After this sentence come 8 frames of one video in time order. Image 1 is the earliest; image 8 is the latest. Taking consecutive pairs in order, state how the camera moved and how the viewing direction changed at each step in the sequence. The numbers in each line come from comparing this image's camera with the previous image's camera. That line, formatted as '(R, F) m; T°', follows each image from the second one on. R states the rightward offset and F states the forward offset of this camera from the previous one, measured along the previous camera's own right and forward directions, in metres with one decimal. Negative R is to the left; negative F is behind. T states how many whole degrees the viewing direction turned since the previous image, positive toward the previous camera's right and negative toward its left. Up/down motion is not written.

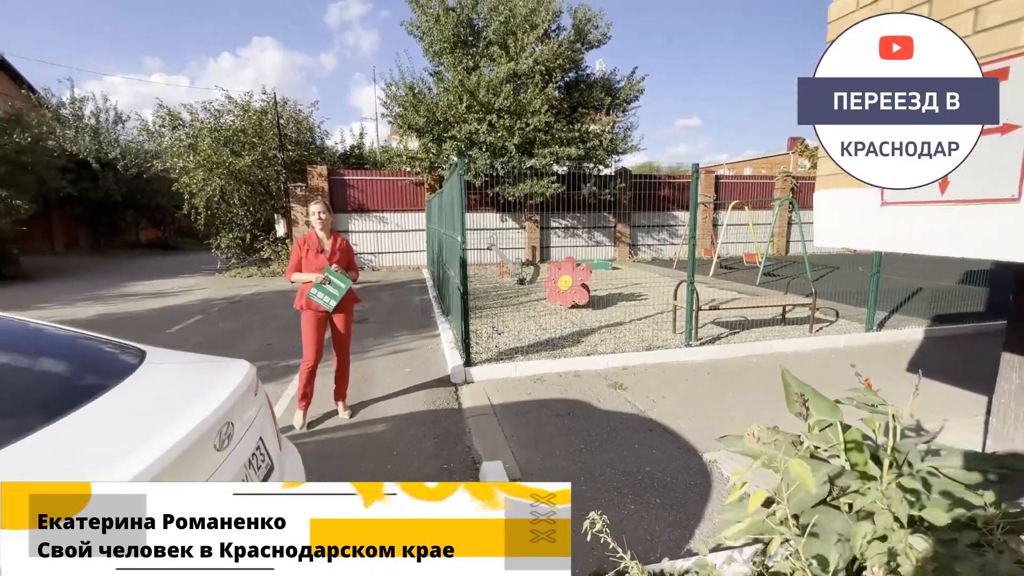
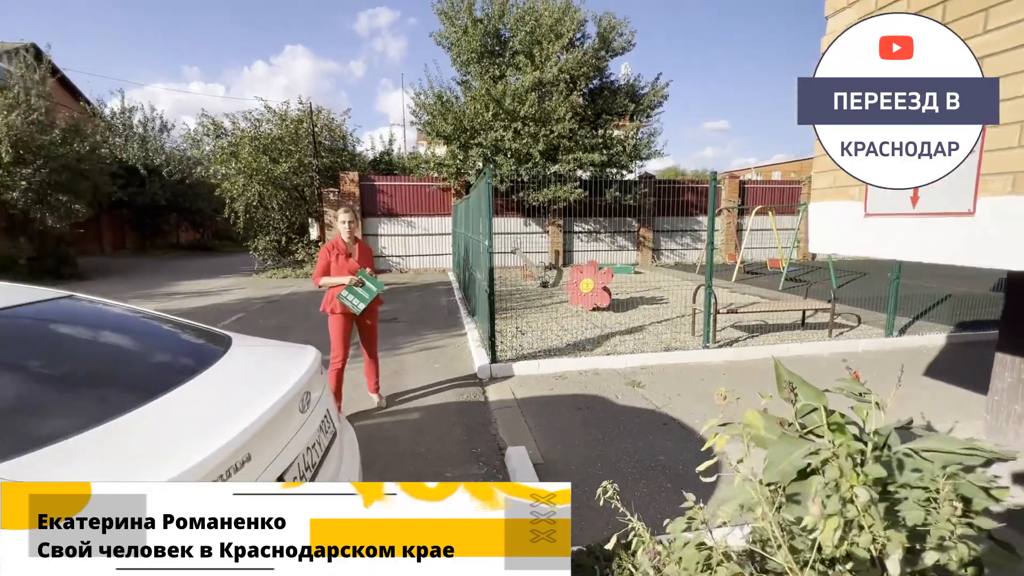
(0.0, -0.3) m; -3°
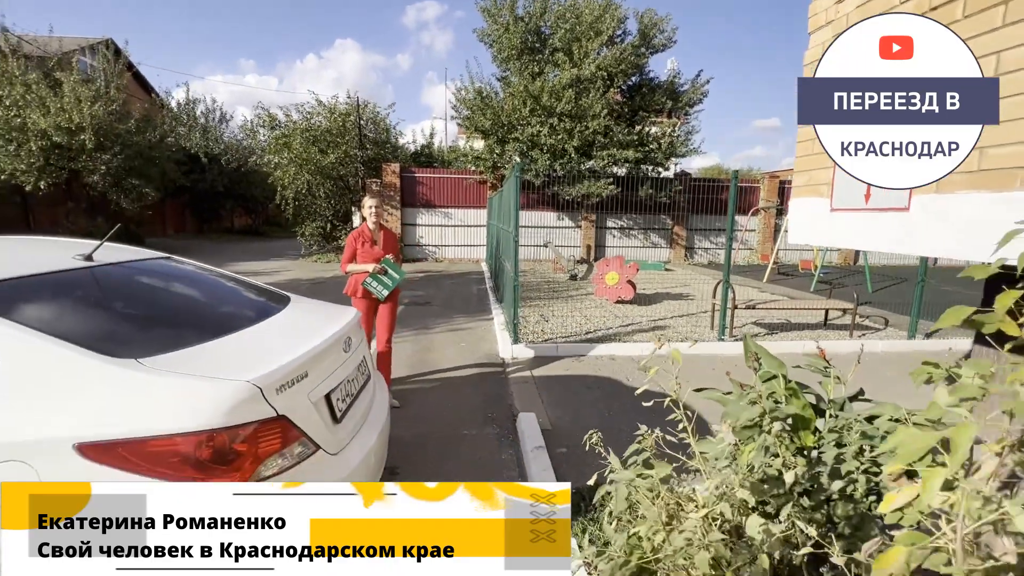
(+0.2, -0.4) m; -4°
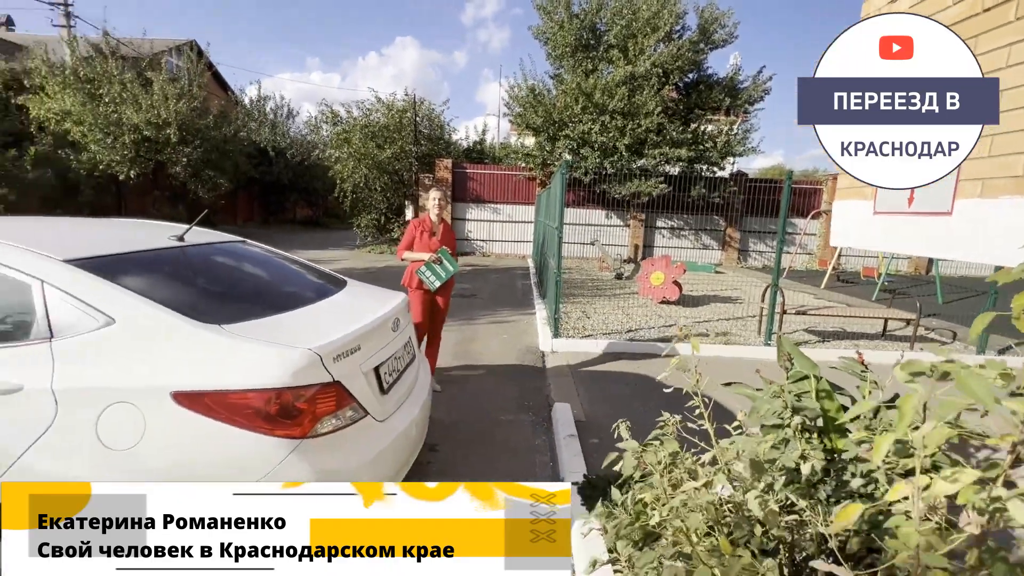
(+0.1, -0.2) m; -6°
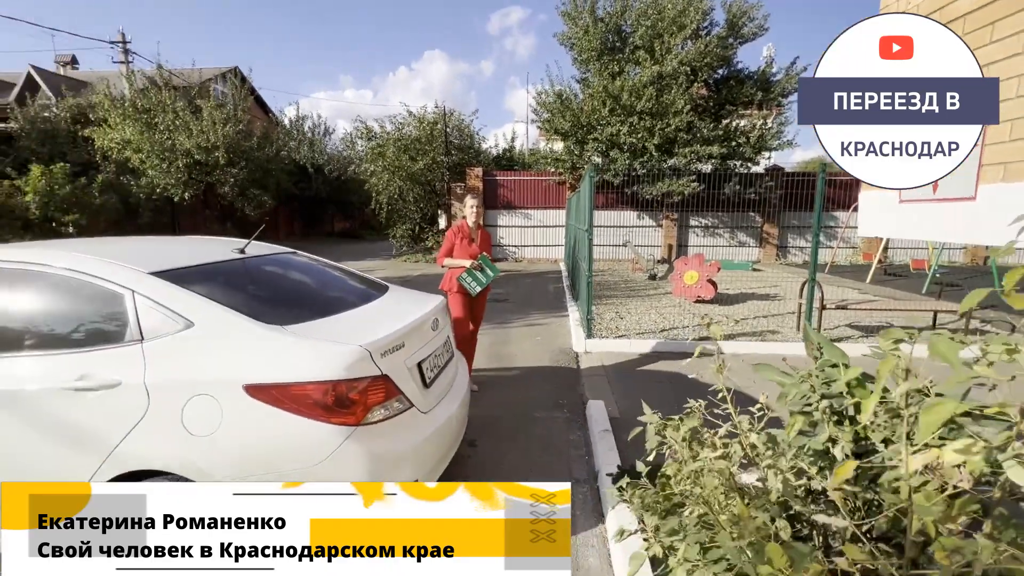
(0.0, -0.2) m; -4°
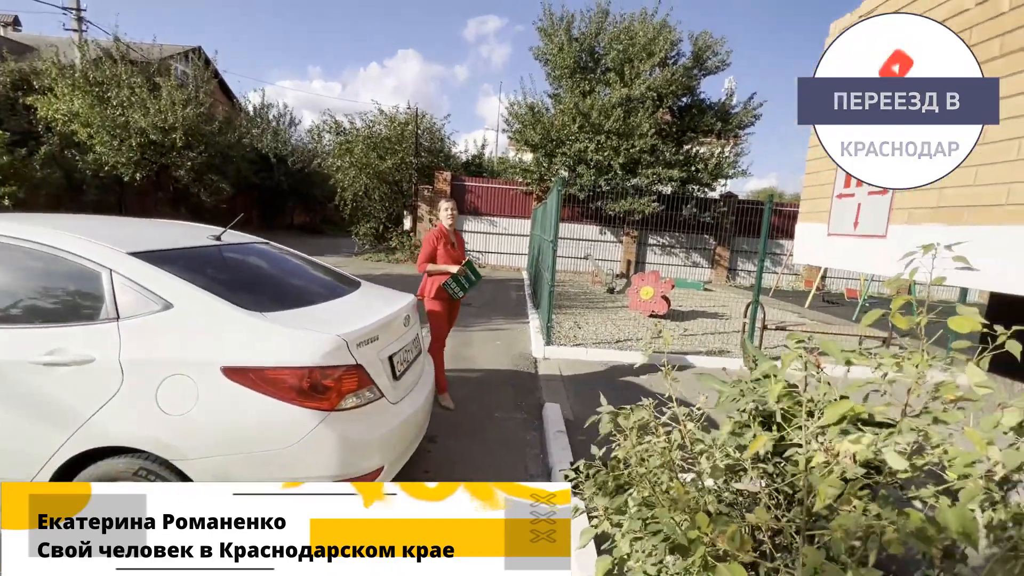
(-0.1, -0.2) m; +5°
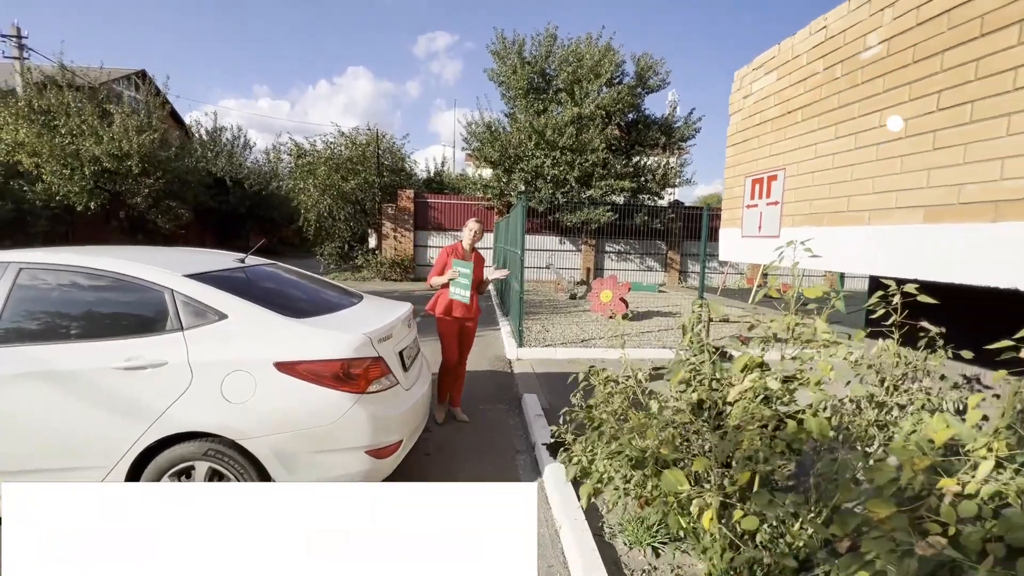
(-0.2, -0.6) m; +5°
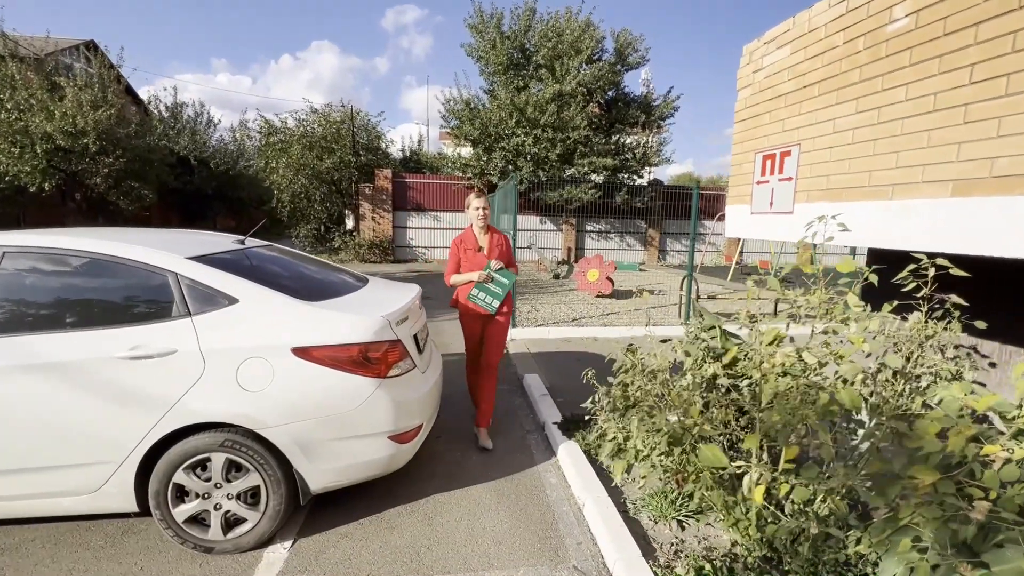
(-0.3, +0.1) m; +3°
